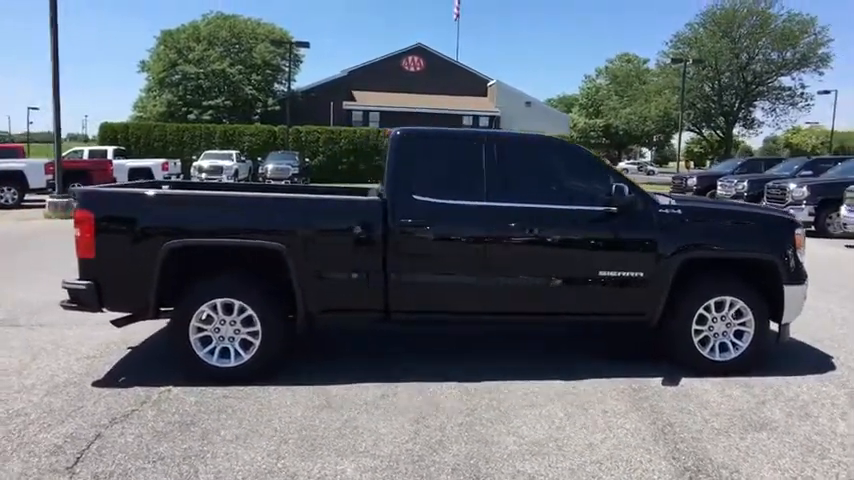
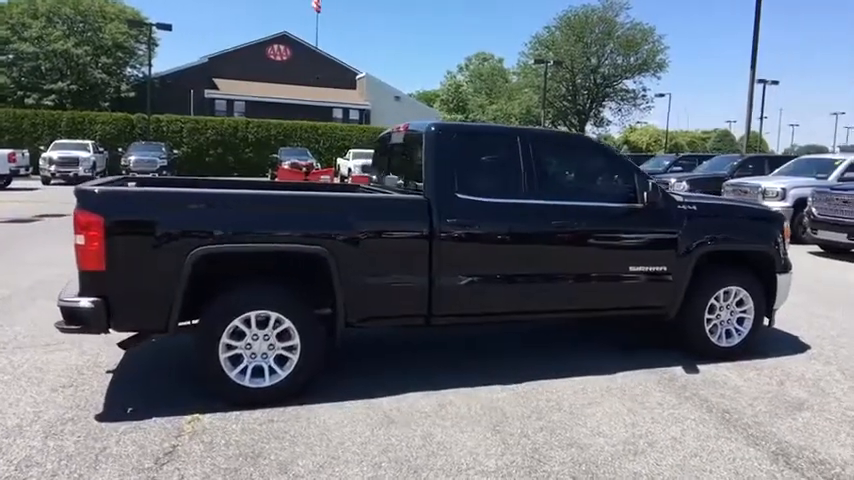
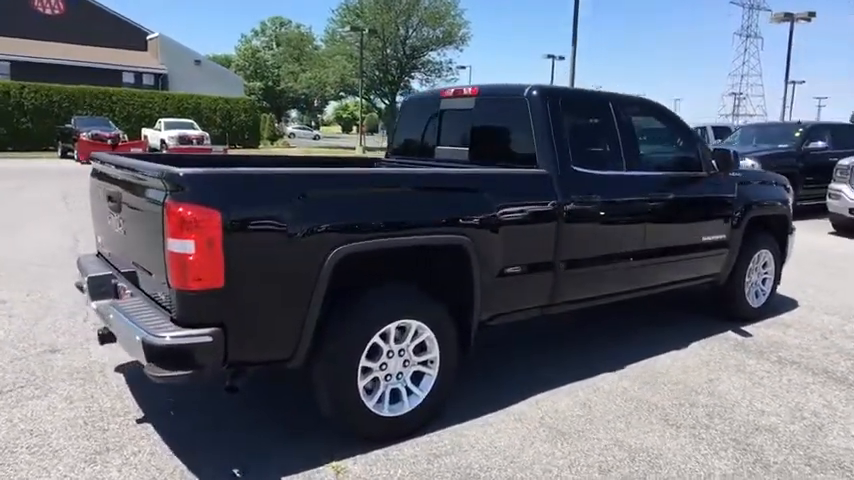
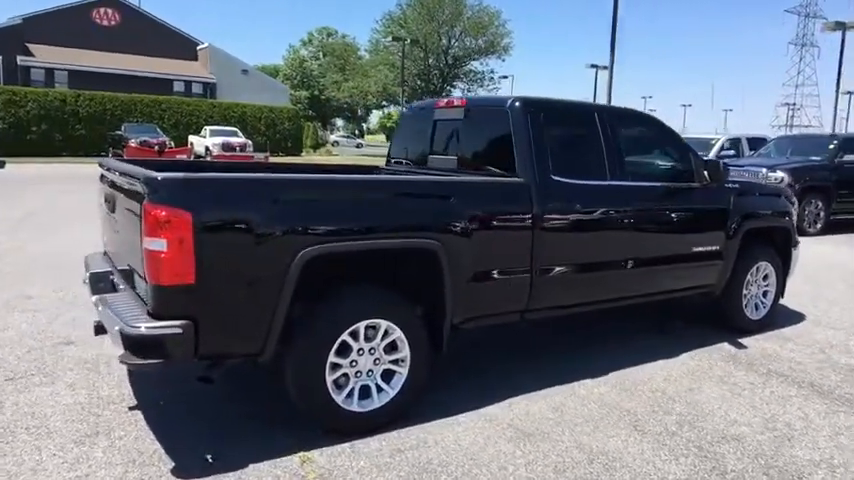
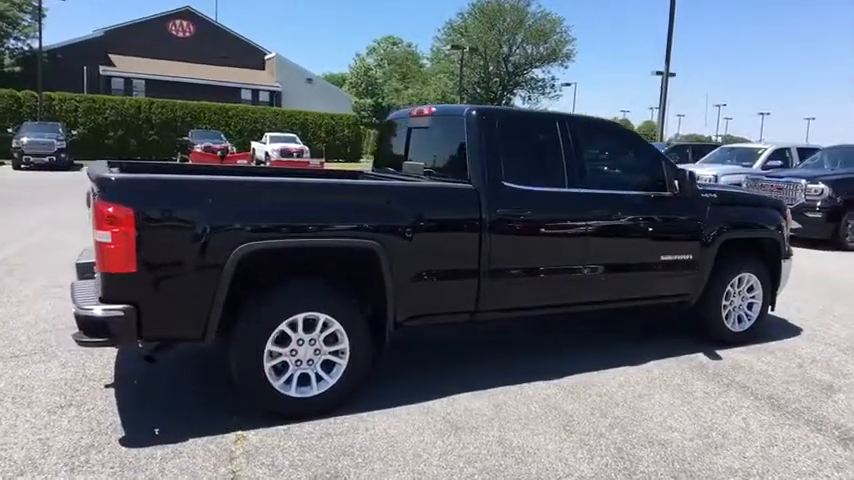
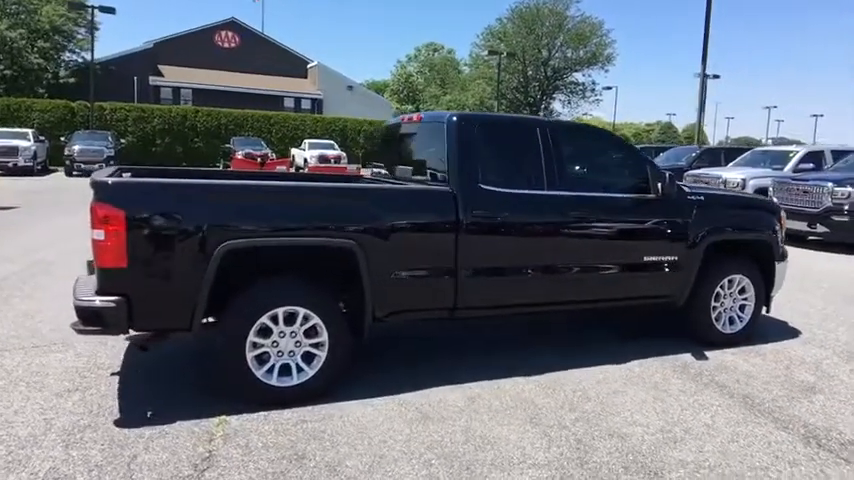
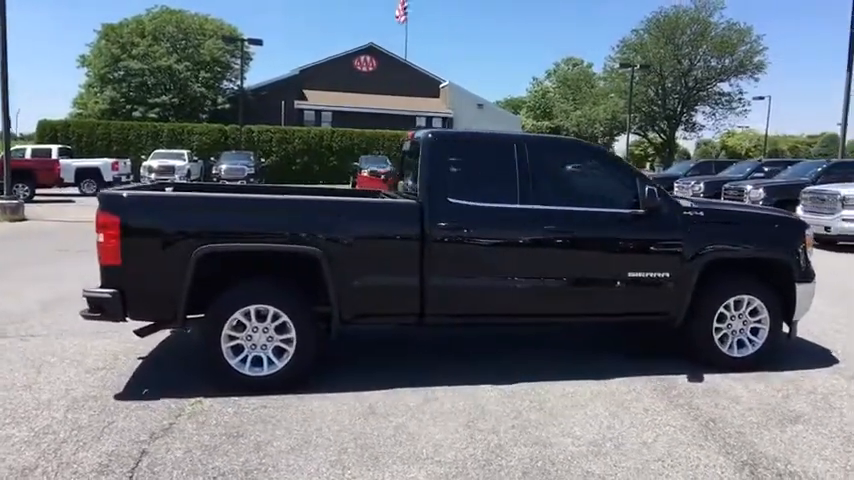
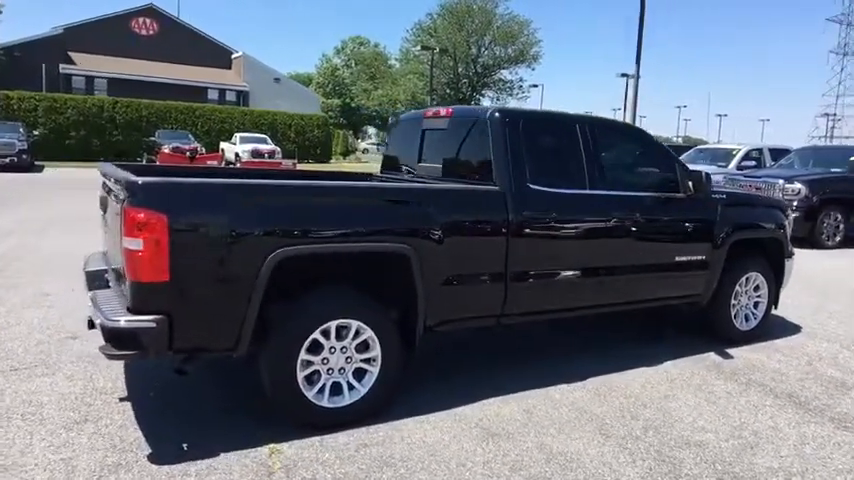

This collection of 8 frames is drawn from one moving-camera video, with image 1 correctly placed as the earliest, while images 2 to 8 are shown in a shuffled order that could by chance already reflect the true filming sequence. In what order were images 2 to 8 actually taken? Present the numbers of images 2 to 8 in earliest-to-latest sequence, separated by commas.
7, 2, 6, 5, 8, 4, 3
